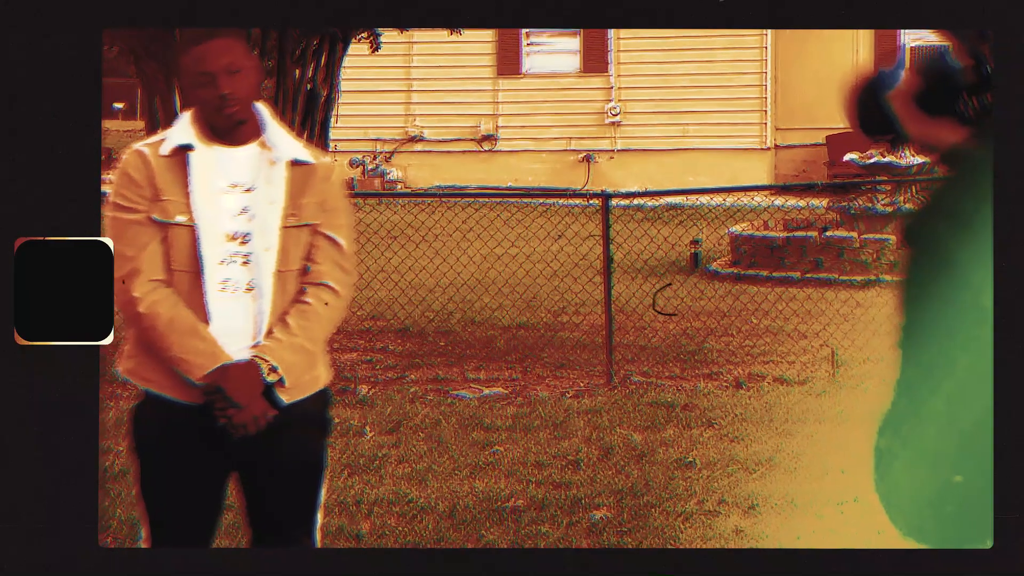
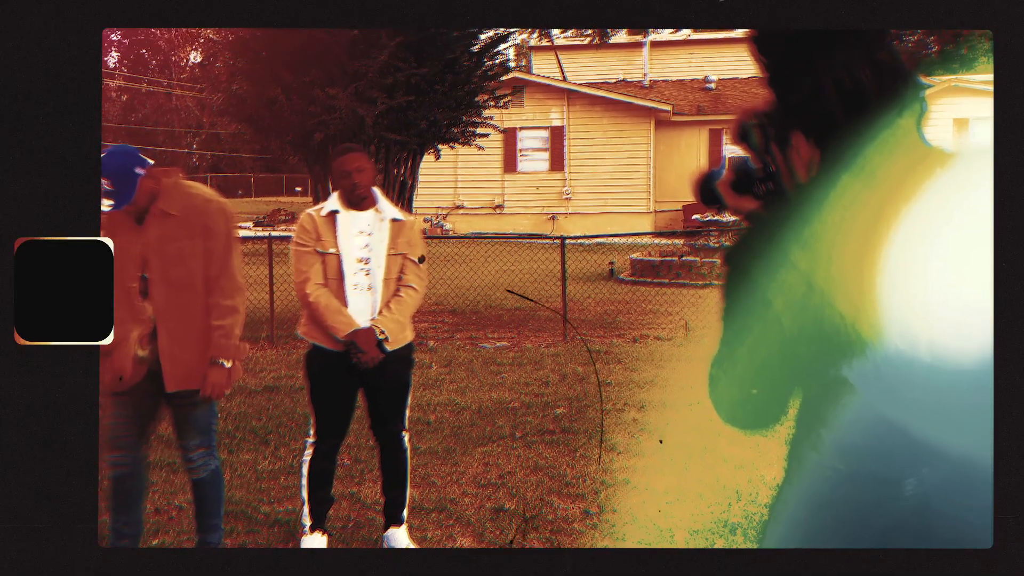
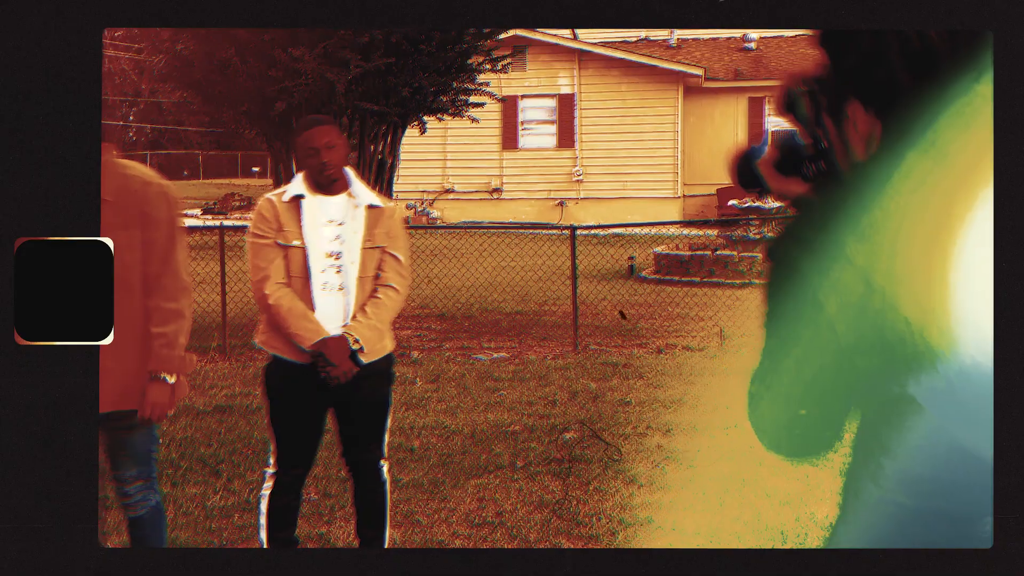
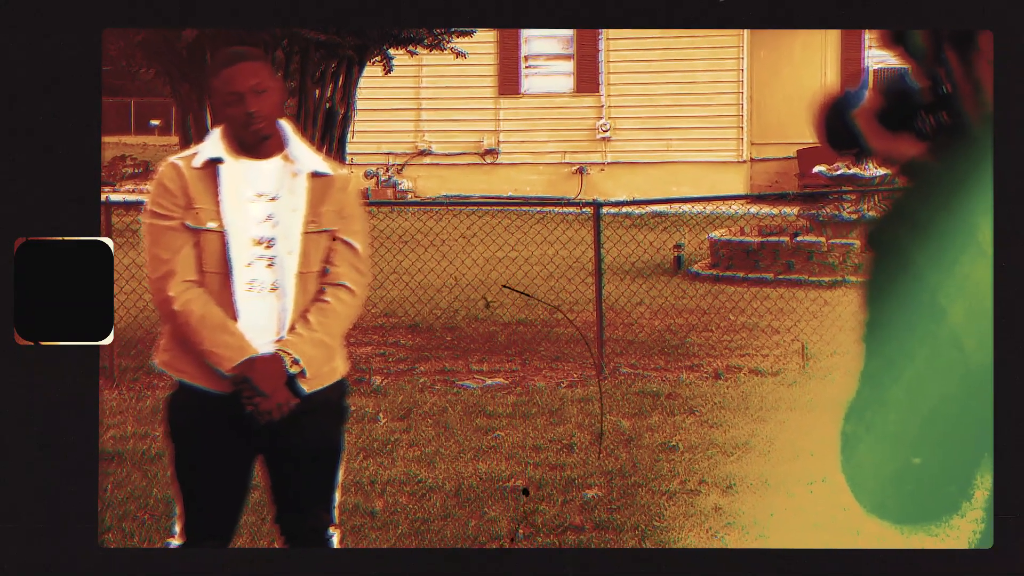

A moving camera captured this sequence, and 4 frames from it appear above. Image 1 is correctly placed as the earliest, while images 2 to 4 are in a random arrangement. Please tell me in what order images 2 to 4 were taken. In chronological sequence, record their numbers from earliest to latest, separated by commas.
4, 3, 2
